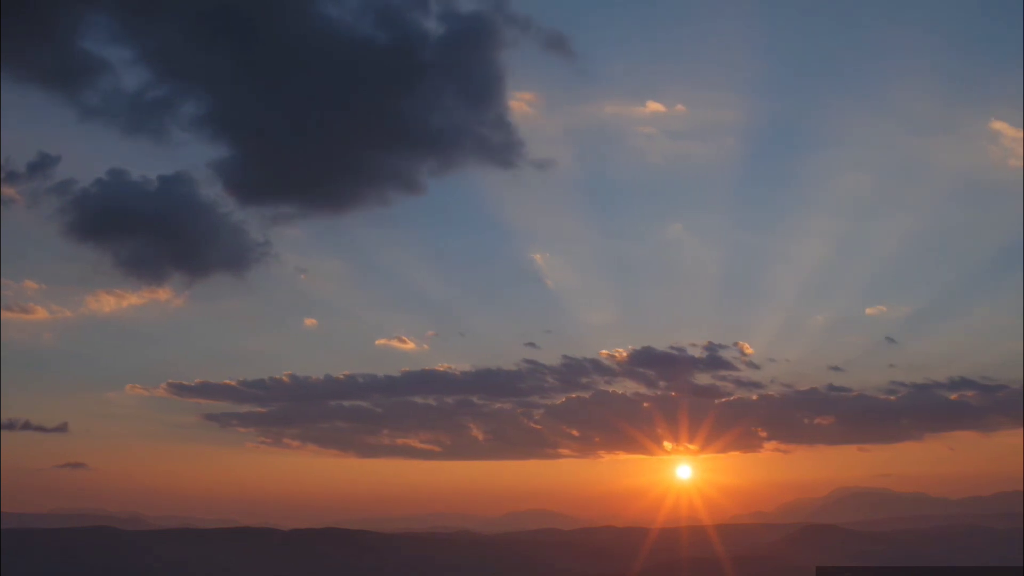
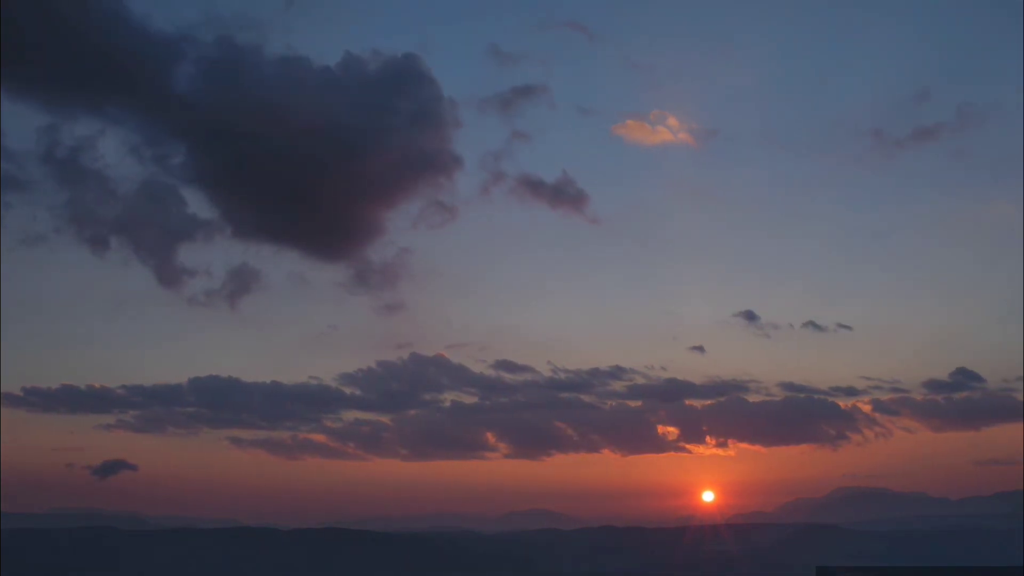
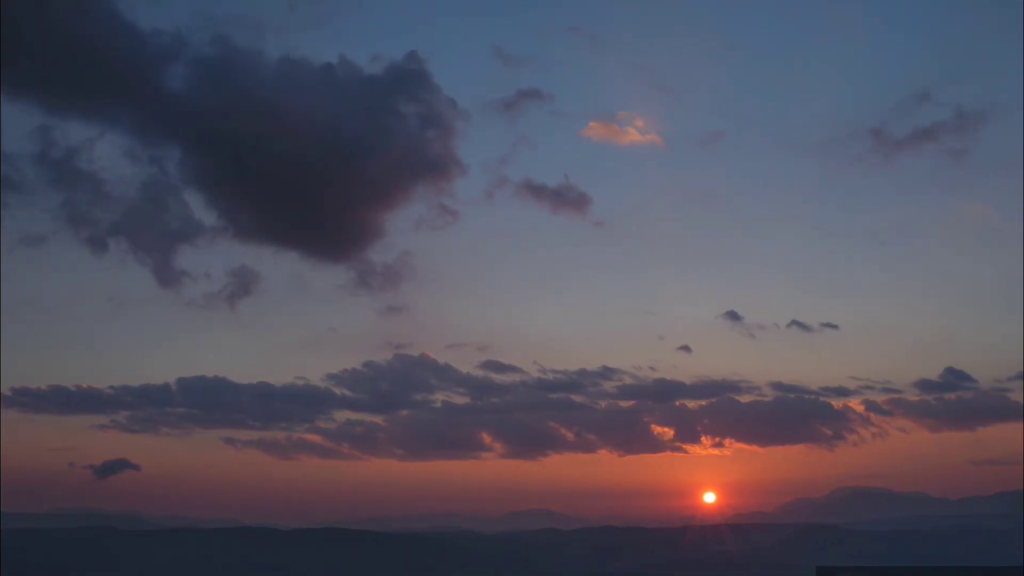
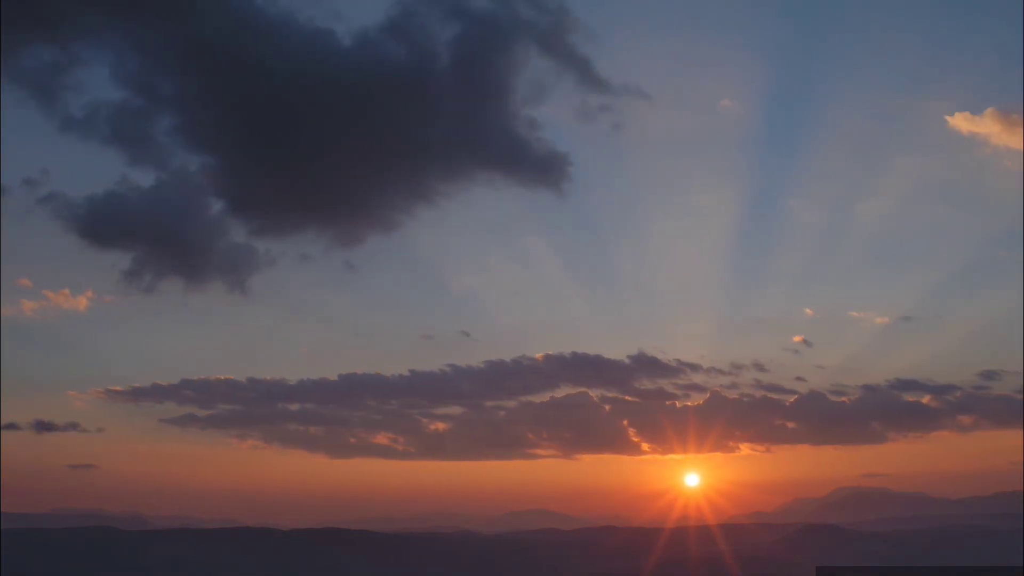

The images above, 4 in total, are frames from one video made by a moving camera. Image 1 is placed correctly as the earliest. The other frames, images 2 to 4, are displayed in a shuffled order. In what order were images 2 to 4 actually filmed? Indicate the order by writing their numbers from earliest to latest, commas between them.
4, 2, 3
